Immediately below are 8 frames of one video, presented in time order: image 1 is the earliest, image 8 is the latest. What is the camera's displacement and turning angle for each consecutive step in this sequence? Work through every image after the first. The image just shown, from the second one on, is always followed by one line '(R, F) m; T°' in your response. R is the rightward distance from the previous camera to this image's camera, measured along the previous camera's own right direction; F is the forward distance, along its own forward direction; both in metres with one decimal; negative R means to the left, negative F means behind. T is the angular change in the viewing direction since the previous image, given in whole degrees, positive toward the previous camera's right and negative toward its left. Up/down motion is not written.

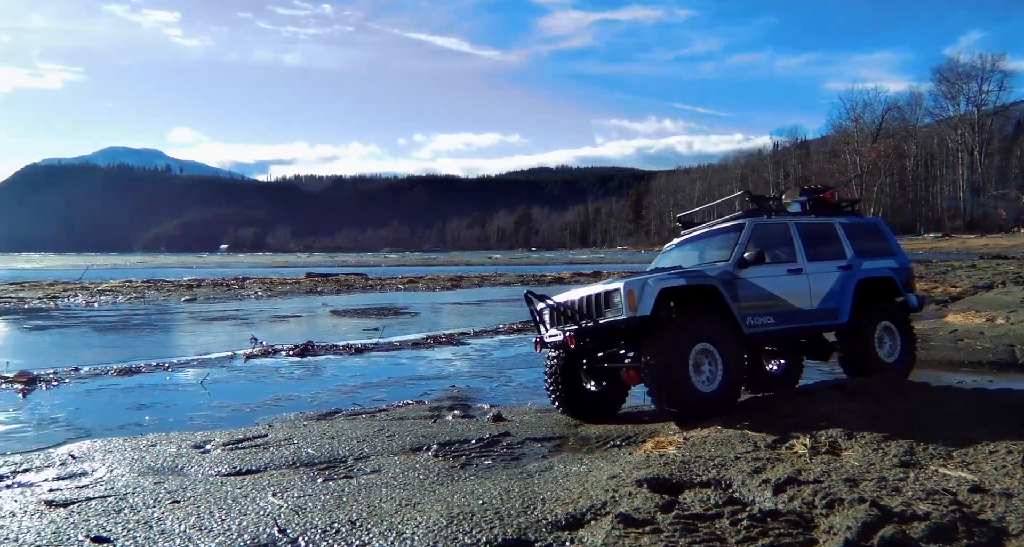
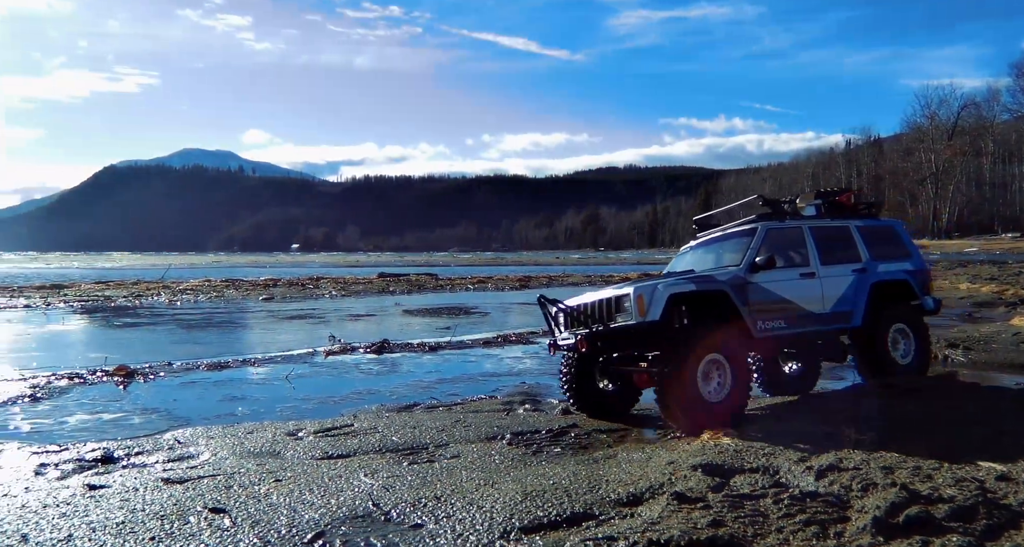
(0.0, -0.2) m; -5°
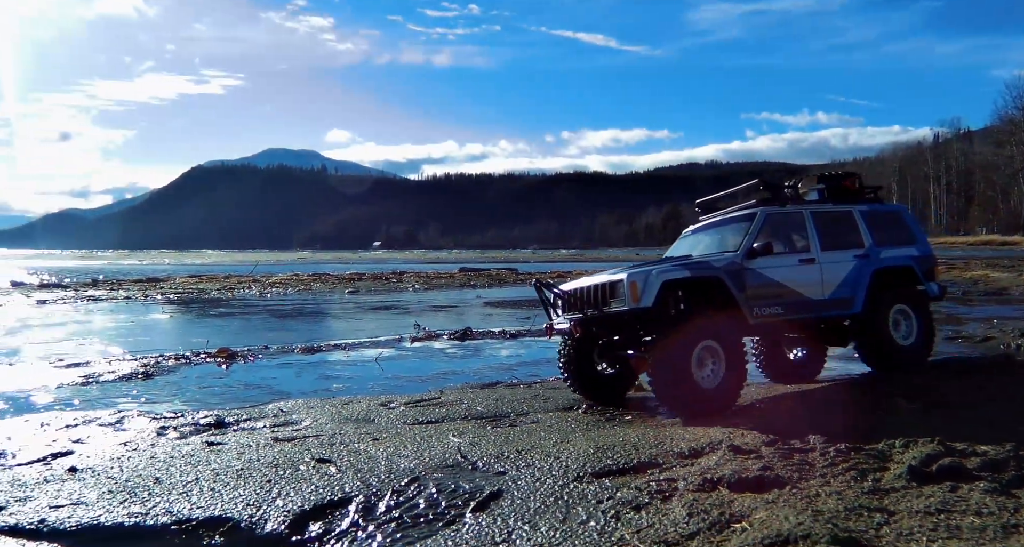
(0.0, -0.2) m; -6°
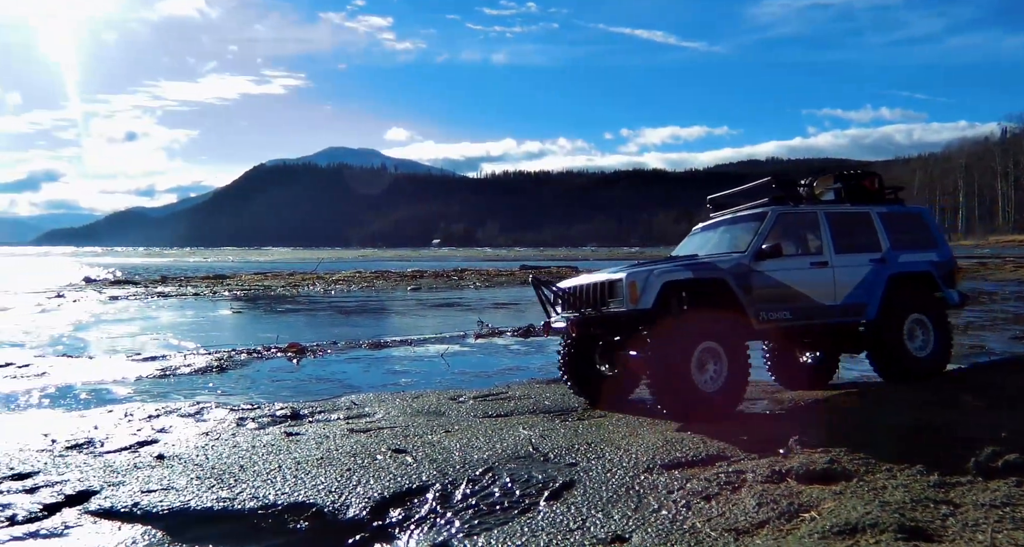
(0.0, -0.1) m; -4°
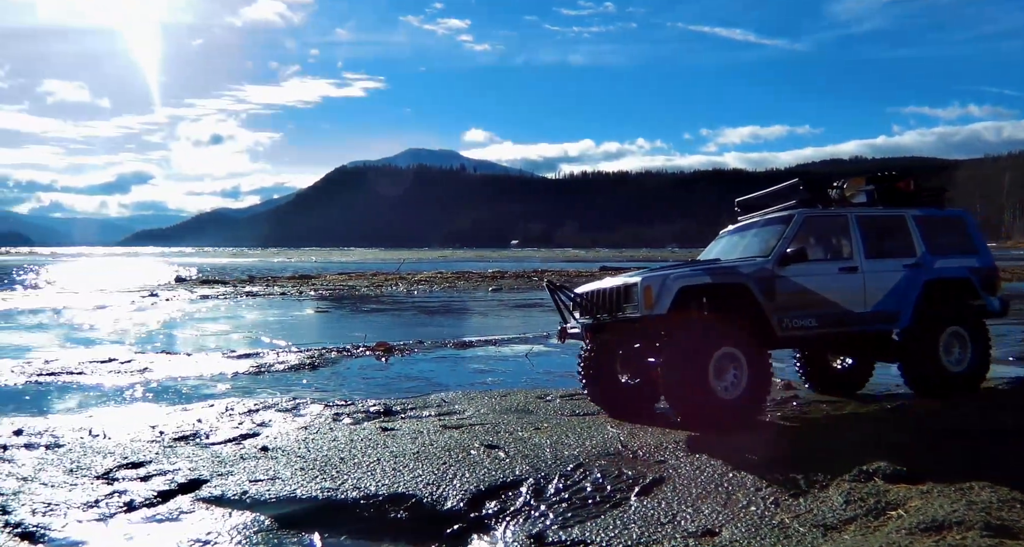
(0.0, -0.1) m; -6°
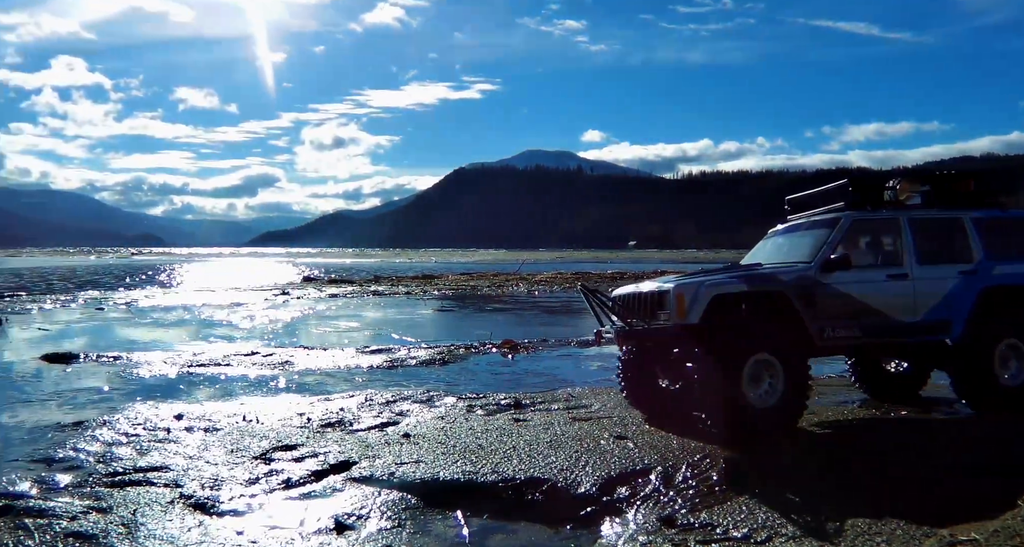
(-0.1, -0.2) m; -9°
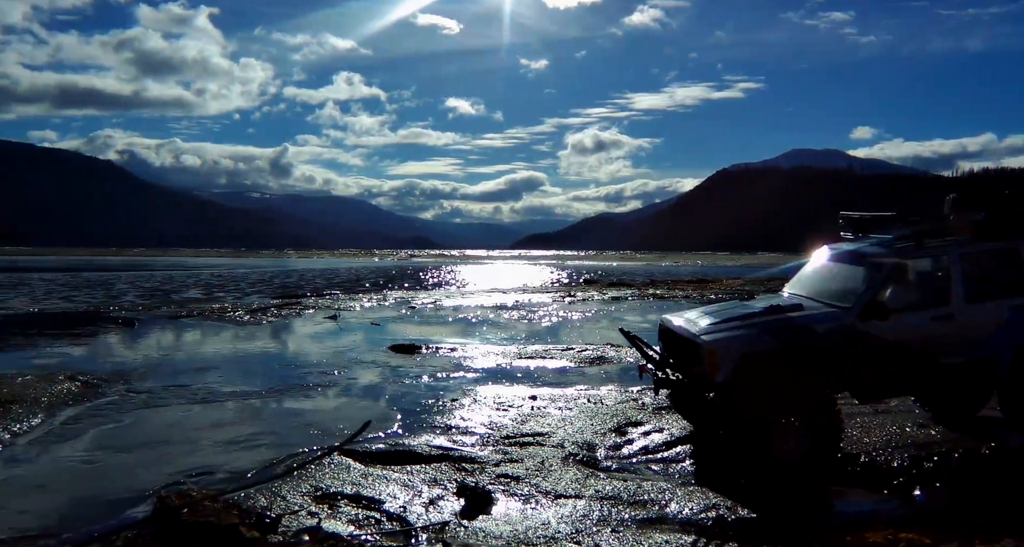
(-0.4, -1.9) m; -19°
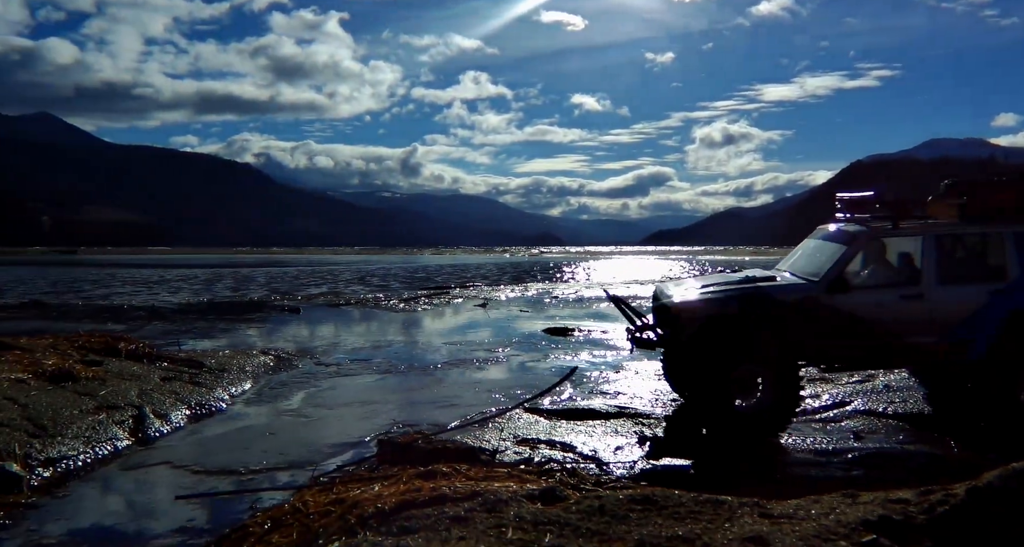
(-0.6, -1.4) m; -9°
